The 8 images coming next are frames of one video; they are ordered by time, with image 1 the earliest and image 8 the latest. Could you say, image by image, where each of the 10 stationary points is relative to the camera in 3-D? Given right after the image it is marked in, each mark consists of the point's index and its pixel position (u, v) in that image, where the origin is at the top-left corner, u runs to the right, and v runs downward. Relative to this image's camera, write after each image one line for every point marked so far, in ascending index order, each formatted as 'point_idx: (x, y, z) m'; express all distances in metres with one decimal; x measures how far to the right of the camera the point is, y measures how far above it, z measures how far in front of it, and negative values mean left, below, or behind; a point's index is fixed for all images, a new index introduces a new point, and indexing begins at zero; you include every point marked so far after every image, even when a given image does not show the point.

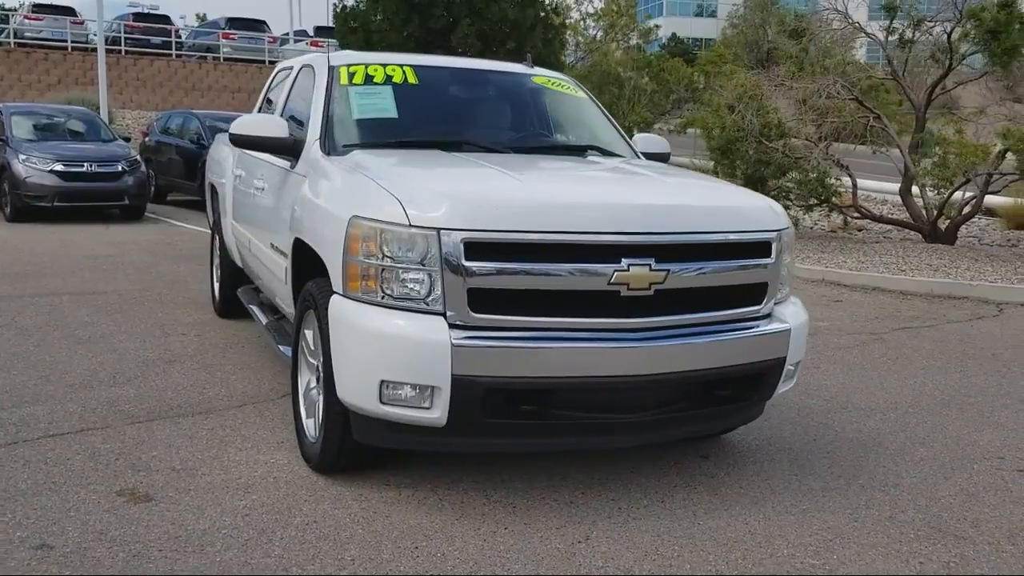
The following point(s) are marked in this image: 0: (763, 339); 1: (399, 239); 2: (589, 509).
0: (+1.1, -0.2, +4.1) m
1: (-0.4, +0.2, +3.7) m
2: (+0.3, -0.9, +4.0) m
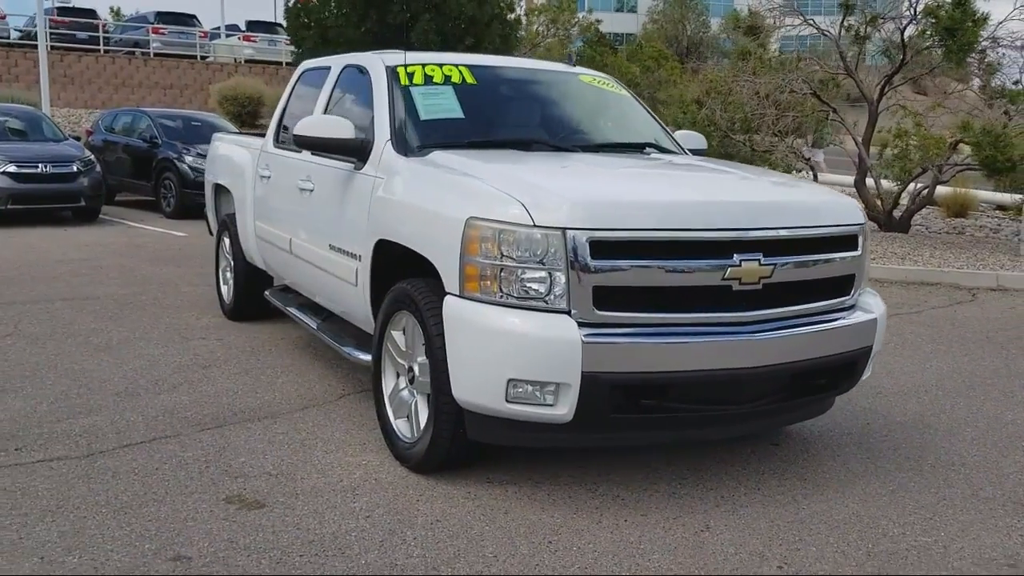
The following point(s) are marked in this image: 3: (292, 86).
0: (+1.5, -0.2, +4.3) m
1: (+0.1, +0.2, +3.8) m
2: (+0.8, -0.9, +4.2) m
3: (-1.5, +1.4, +6.9) m
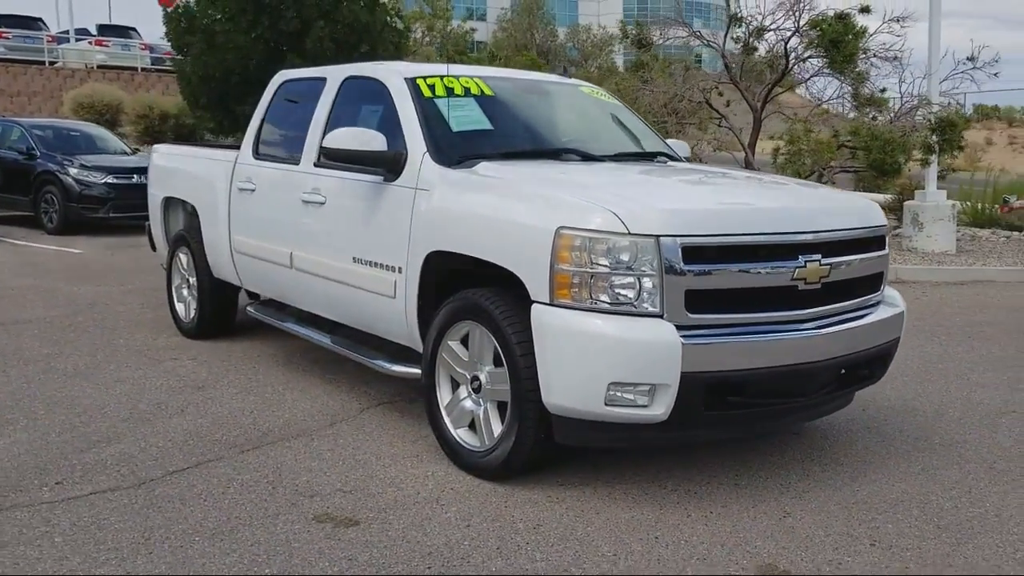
0: (+1.8, -0.2, +4.7) m
1: (+0.4, +0.2, +3.9) m
2: (+1.1, -0.9, +4.4) m
3: (-1.7, +1.3, +6.8) m
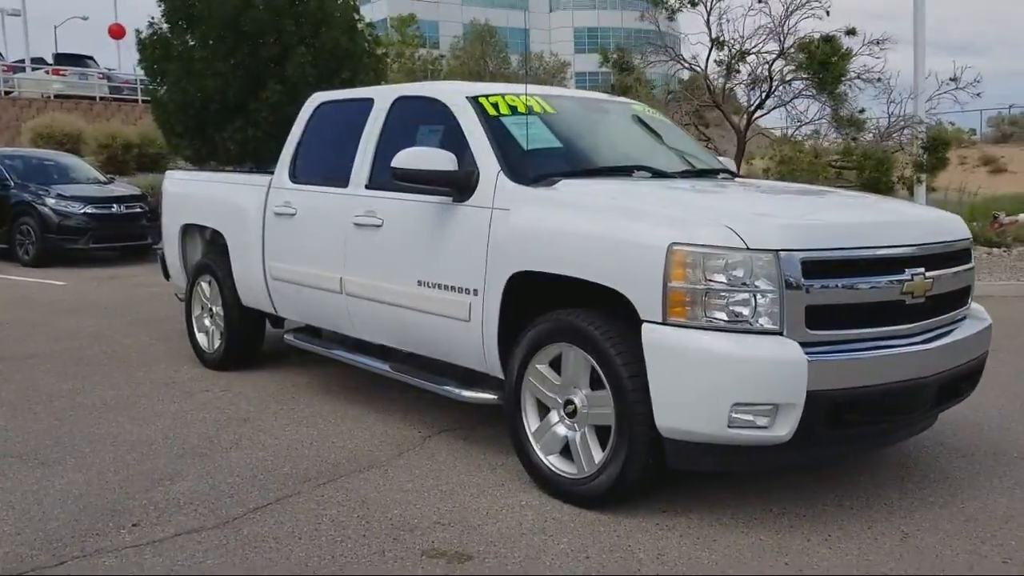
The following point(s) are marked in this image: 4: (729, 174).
0: (+2.2, -0.2, +4.6) m
1: (+0.9, +0.1, +3.8) m
2: (+1.6, -1.0, +4.3) m
3: (-1.4, +1.2, +6.6) m
4: (+1.3, +0.7, +5.9) m
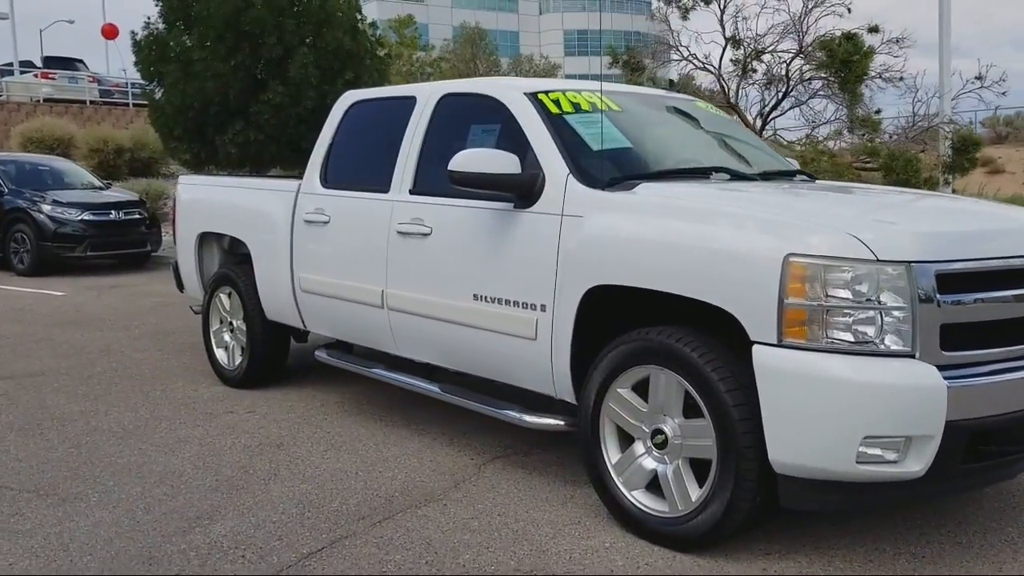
0: (+2.6, -0.3, +4.2) m
1: (+1.2, 0.0, +3.4) m
2: (+1.9, -1.0, +3.9) m
3: (-1.1, +1.1, +6.1) m
4: (+1.6, +0.6, +5.5) m
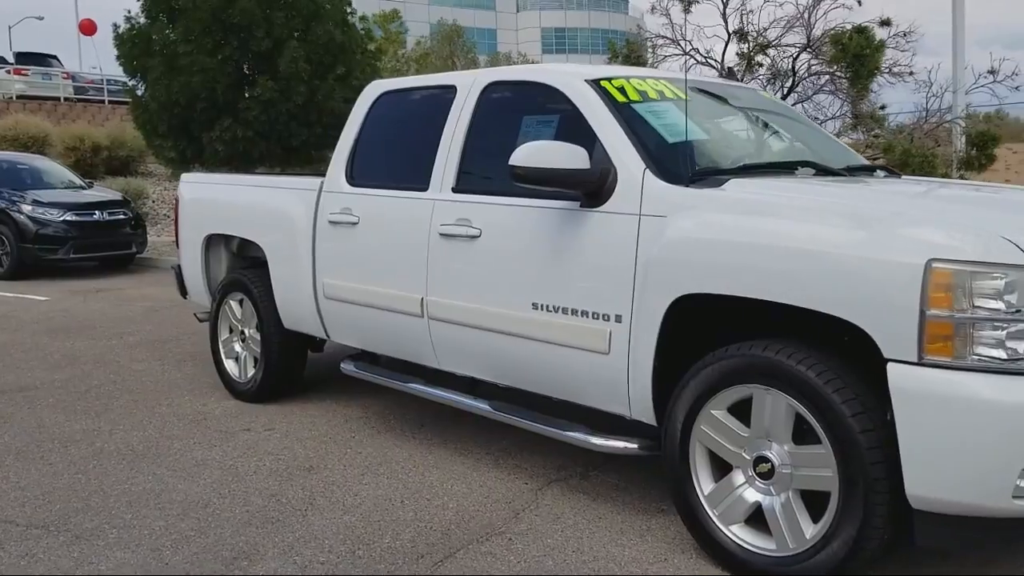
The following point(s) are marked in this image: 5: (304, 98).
0: (+2.9, -0.3, +3.8) m
1: (+1.5, 0.0, +3.0) m
2: (+2.2, -1.1, +3.5) m
3: (-0.9, +1.0, +5.6) m
4: (+1.9, +0.6, +5.1) m
5: (-3.5, +3.2, +16.0) m
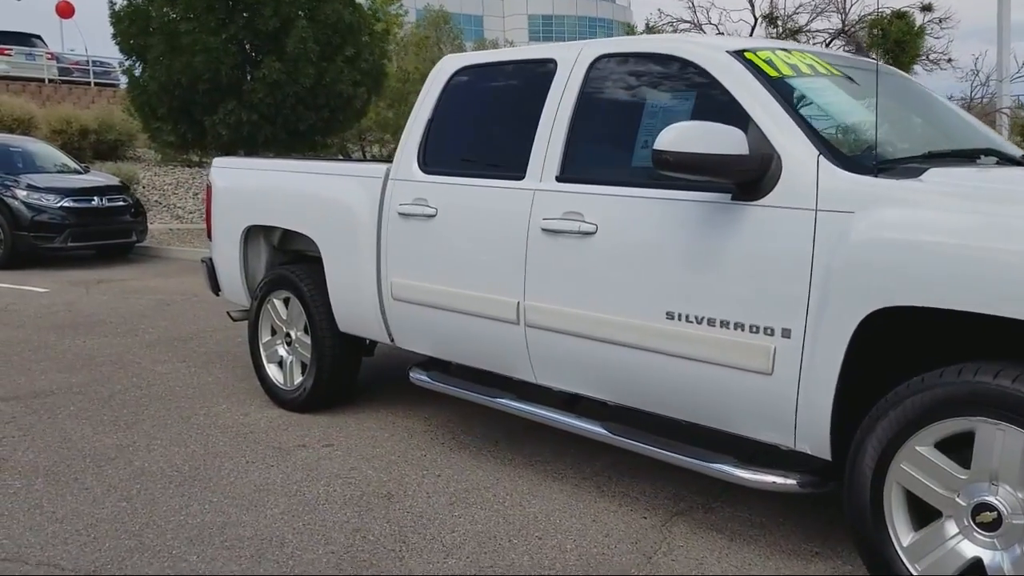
0: (+3.4, -0.3, +3.3) m
1: (+2.1, 0.0, +2.4) m
2: (+2.7, -1.1, +2.9) m
3: (-0.4, +1.0, +5.0) m
4: (+2.3, +0.6, +4.5) m
5: (-3.2, +3.3, +15.2) m
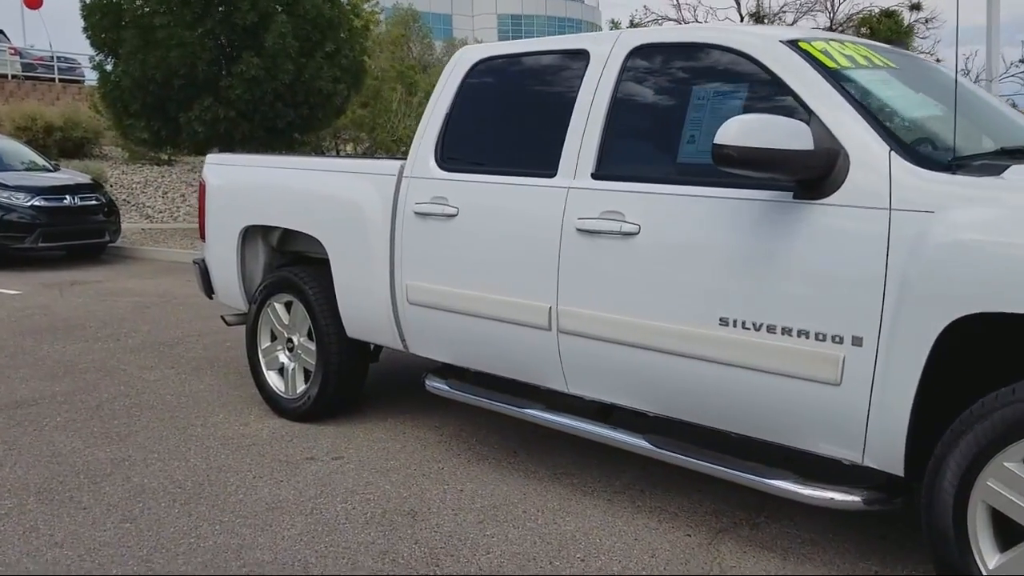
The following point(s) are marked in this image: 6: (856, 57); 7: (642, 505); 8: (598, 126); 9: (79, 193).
0: (+3.5, -0.4, +3.2) m
1: (+2.2, 0.0, +2.2) m
2: (+2.9, -1.1, +2.8) m
3: (-0.3, +1.0, +4.7) m
4: (+2.5, +0.6, +4.3) m
5: (-3.4, +3.3, +14.9) m
6: (+1.3, +0.9, +3.6) m
7: (+0.6, -0.9, +4.1) m
8: (+0.3, +0.7, +4.0) m
9: (-5.9, +1.3, +13.2) m
